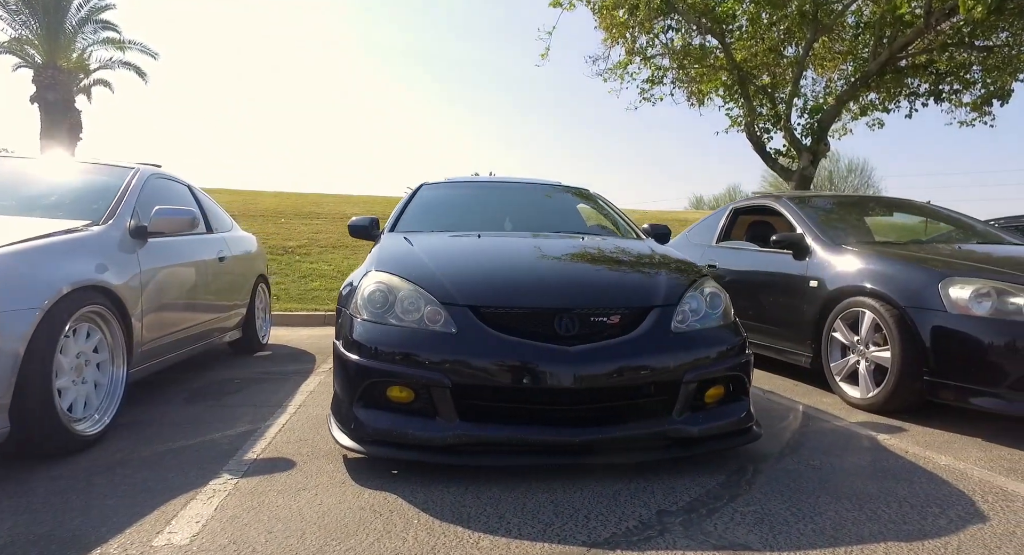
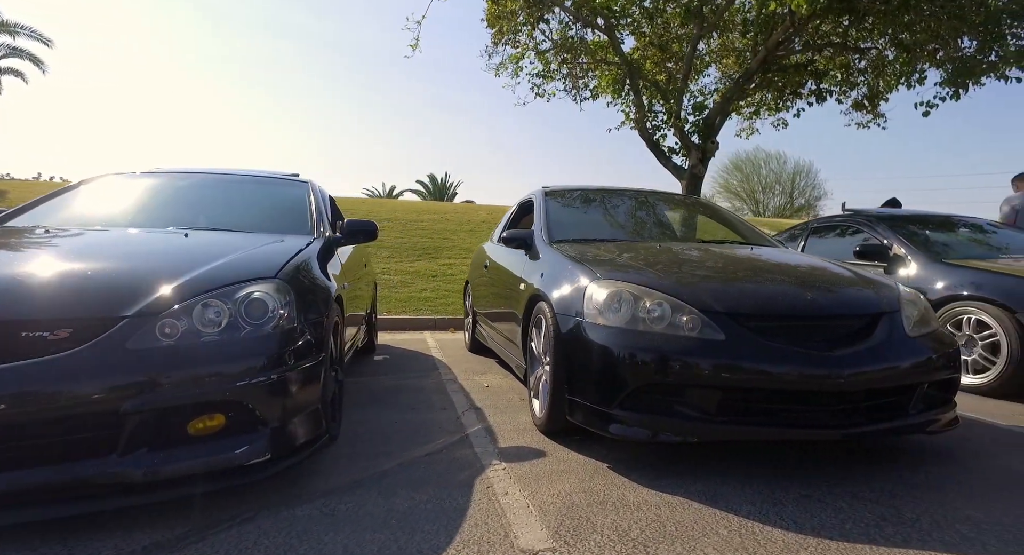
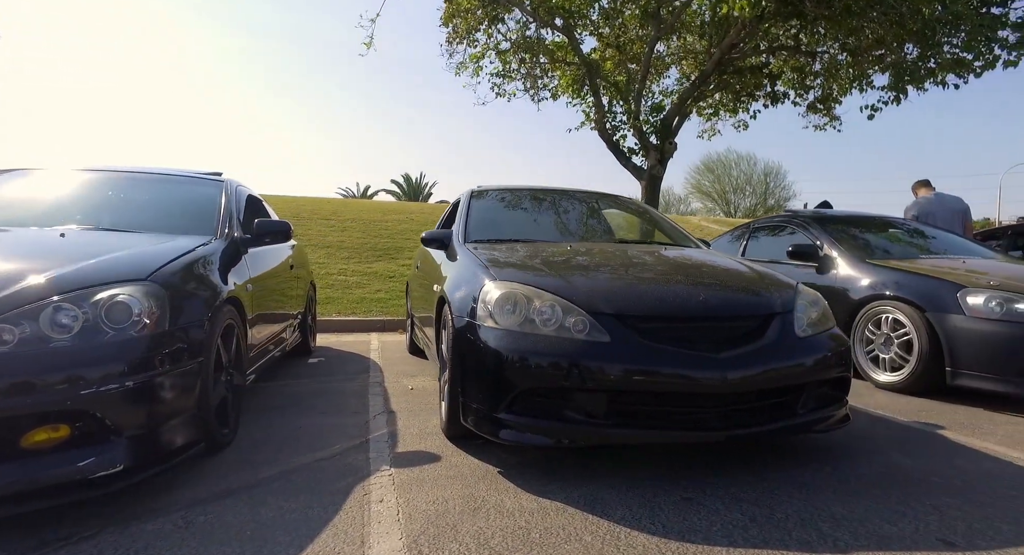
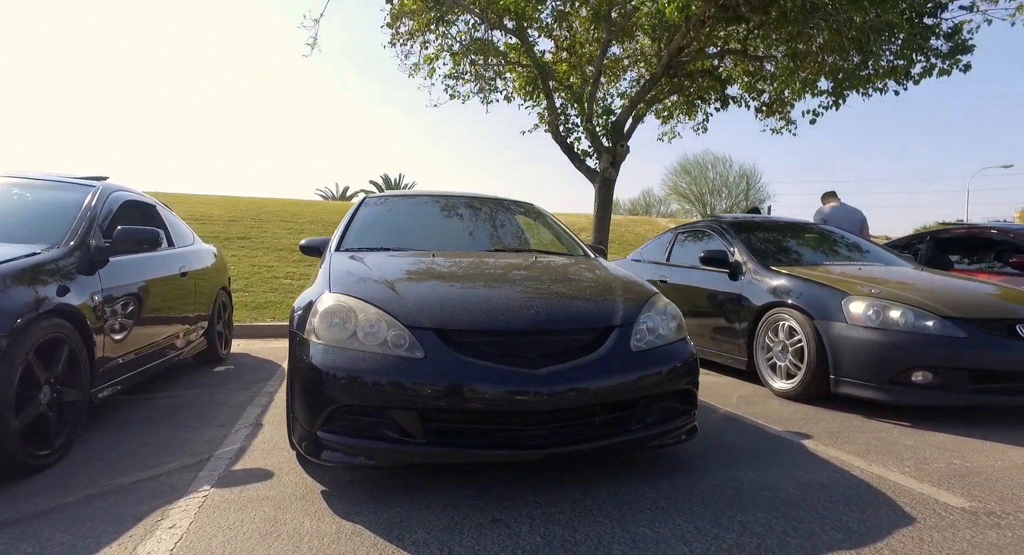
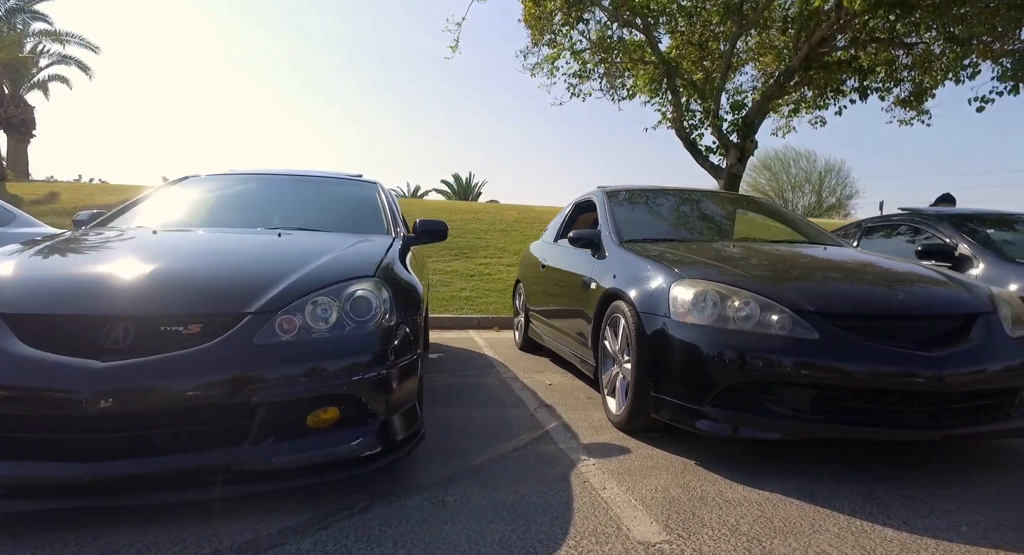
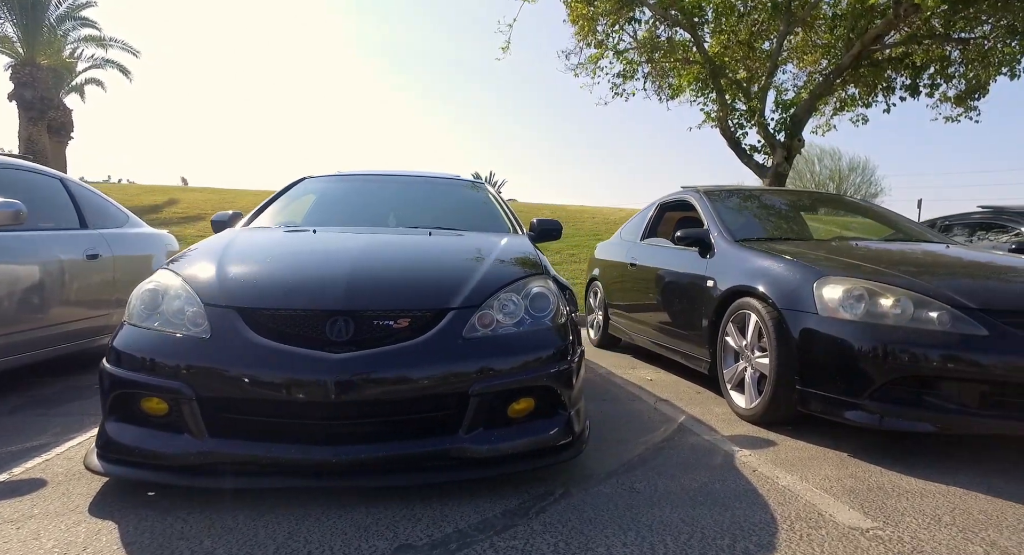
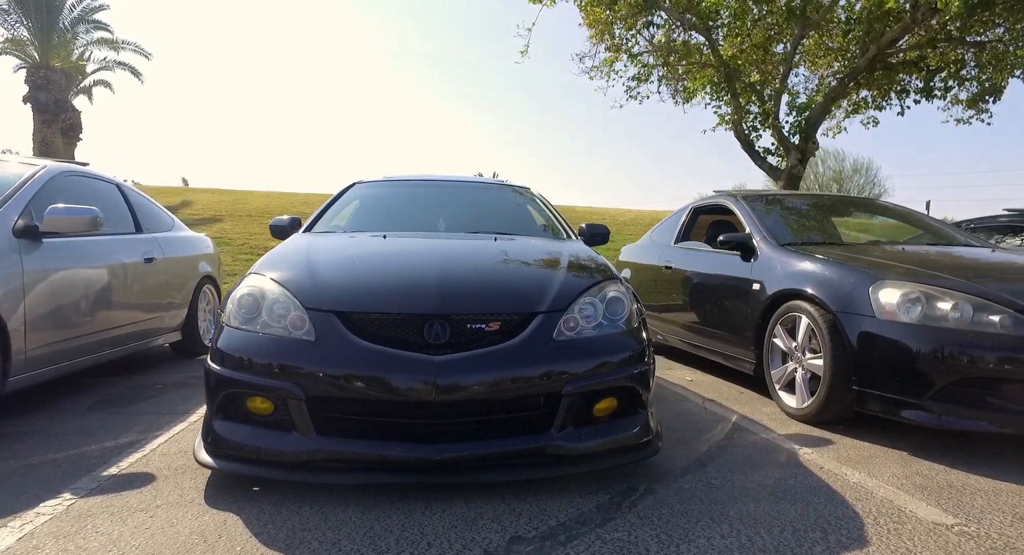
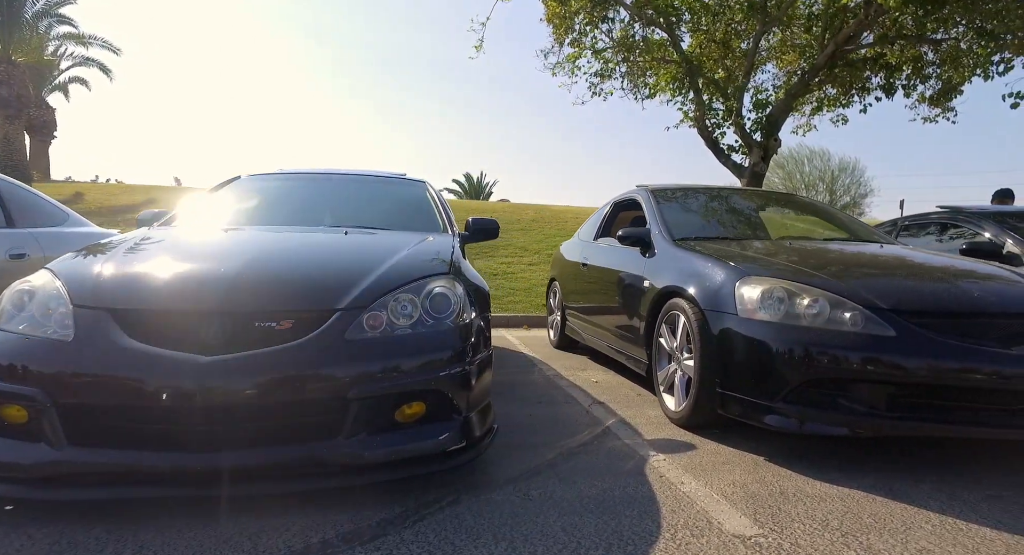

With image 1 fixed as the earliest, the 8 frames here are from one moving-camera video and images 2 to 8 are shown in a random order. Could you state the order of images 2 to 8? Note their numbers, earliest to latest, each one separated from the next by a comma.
7, 6, 8, 5, 2, 3, 4
